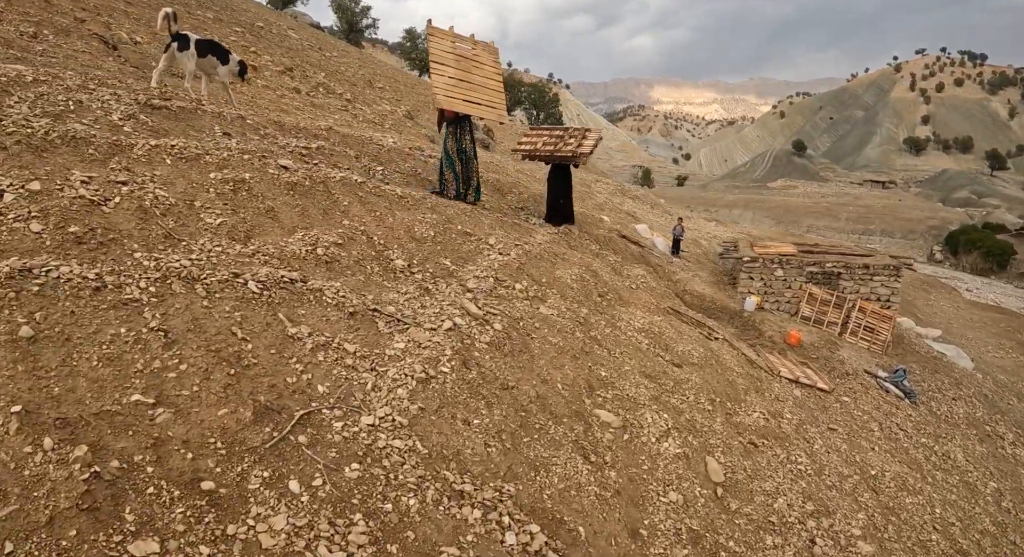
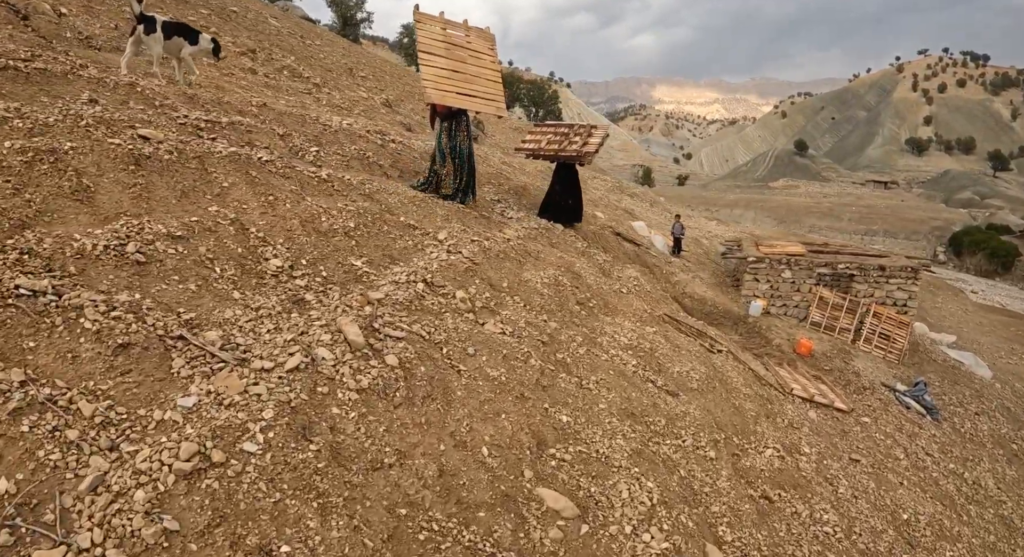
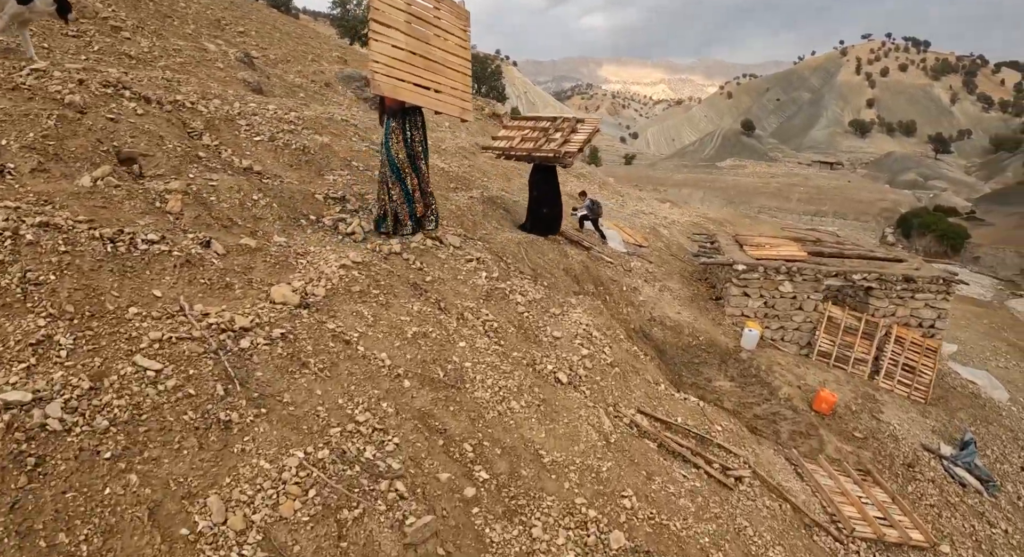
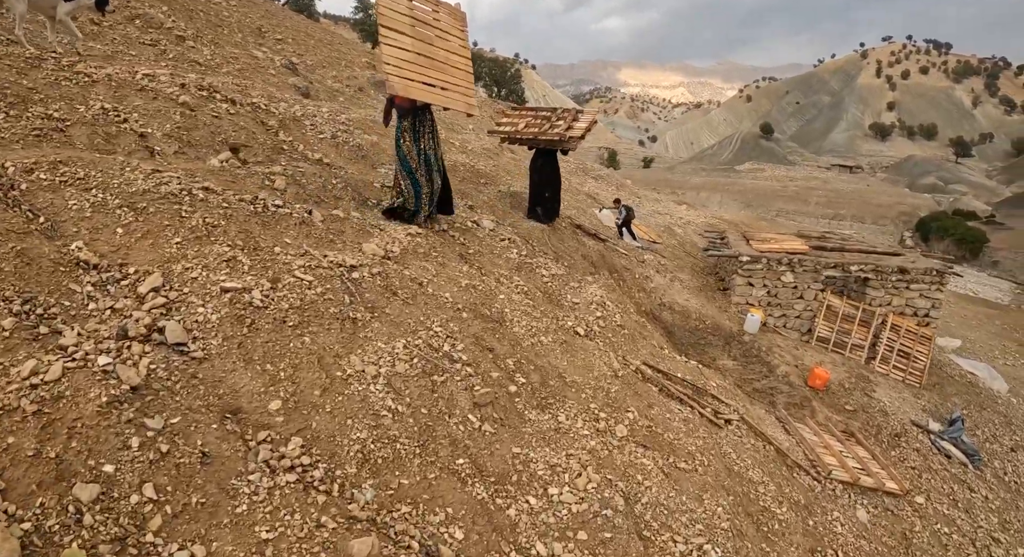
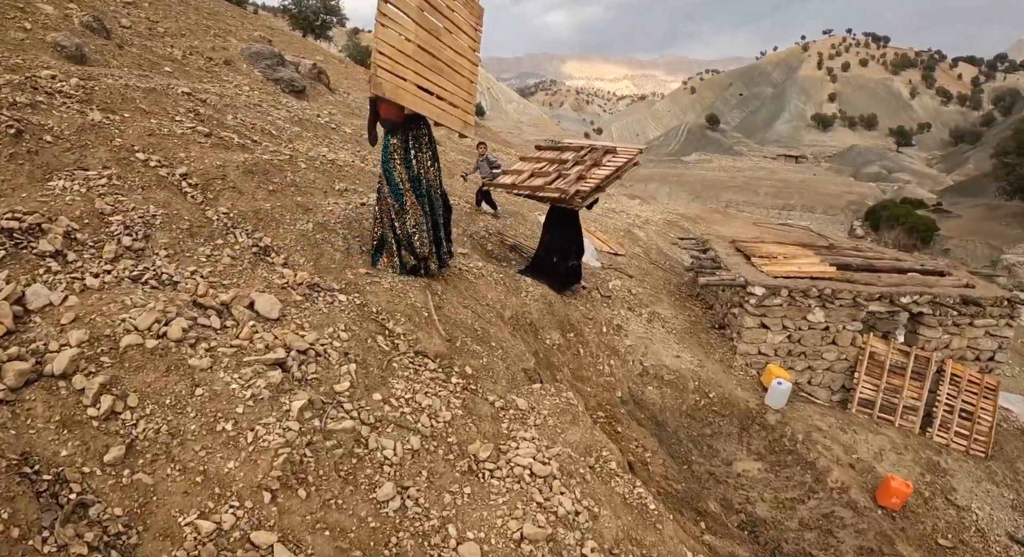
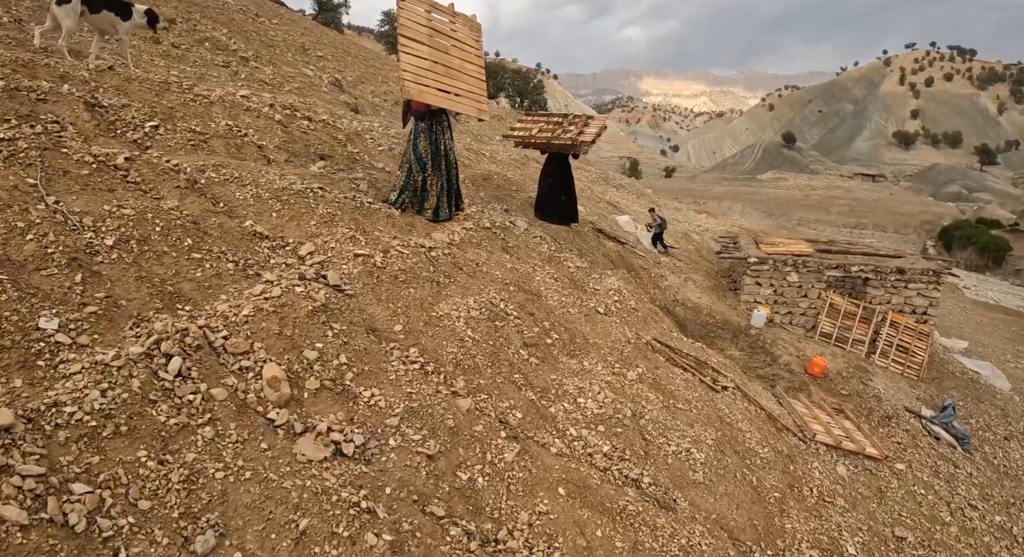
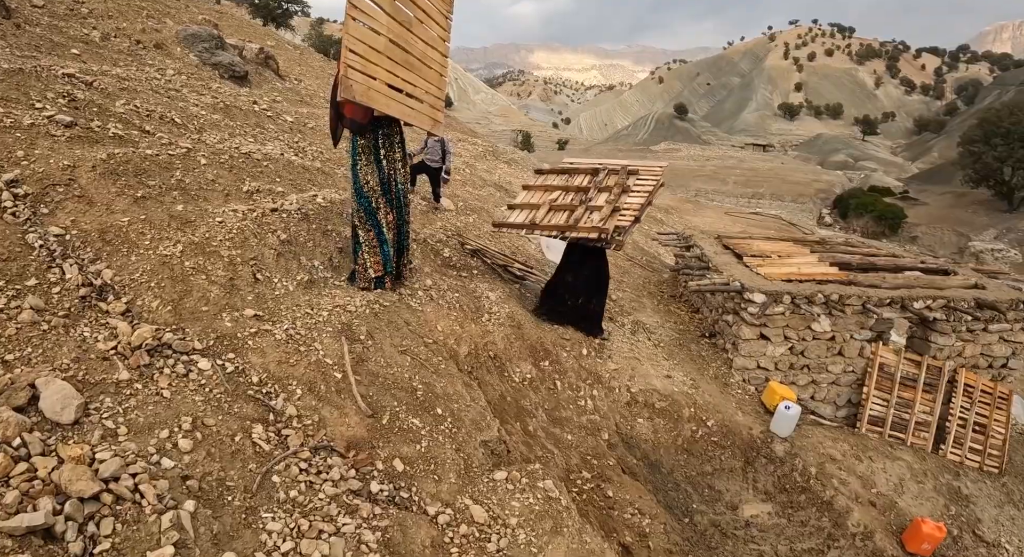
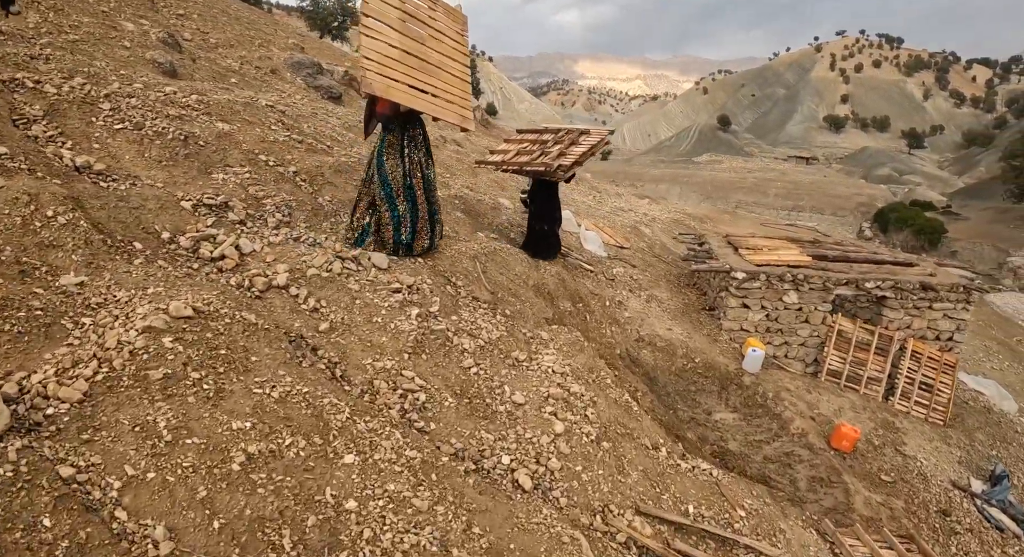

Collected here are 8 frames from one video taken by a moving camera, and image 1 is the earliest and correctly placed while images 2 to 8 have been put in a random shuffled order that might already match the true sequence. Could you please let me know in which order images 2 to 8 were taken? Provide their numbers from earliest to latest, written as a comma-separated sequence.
2, 6, 4, 3, 8, 5, 7
